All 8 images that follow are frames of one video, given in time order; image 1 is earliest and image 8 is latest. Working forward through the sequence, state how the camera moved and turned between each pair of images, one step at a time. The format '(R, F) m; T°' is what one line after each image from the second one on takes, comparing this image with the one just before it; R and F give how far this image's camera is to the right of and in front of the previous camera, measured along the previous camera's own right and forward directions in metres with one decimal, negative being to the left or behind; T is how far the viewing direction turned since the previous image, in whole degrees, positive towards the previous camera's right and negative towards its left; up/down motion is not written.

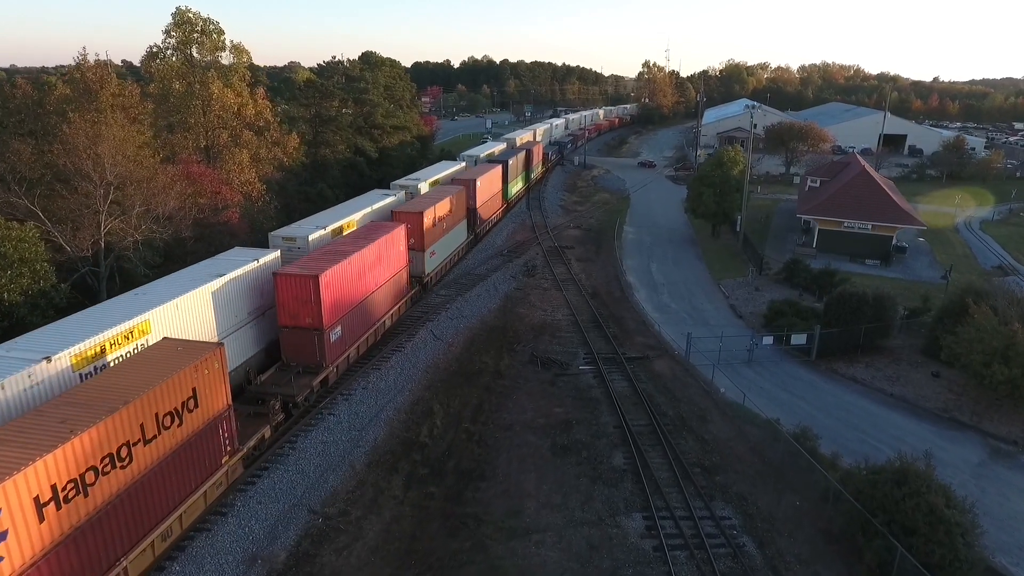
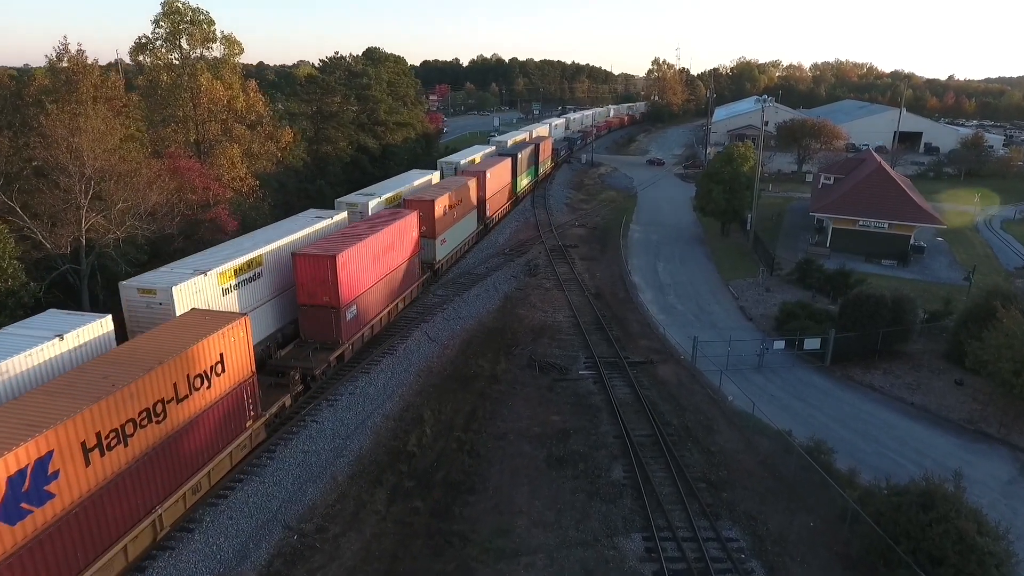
(+0.4, +1.1) m; -1°
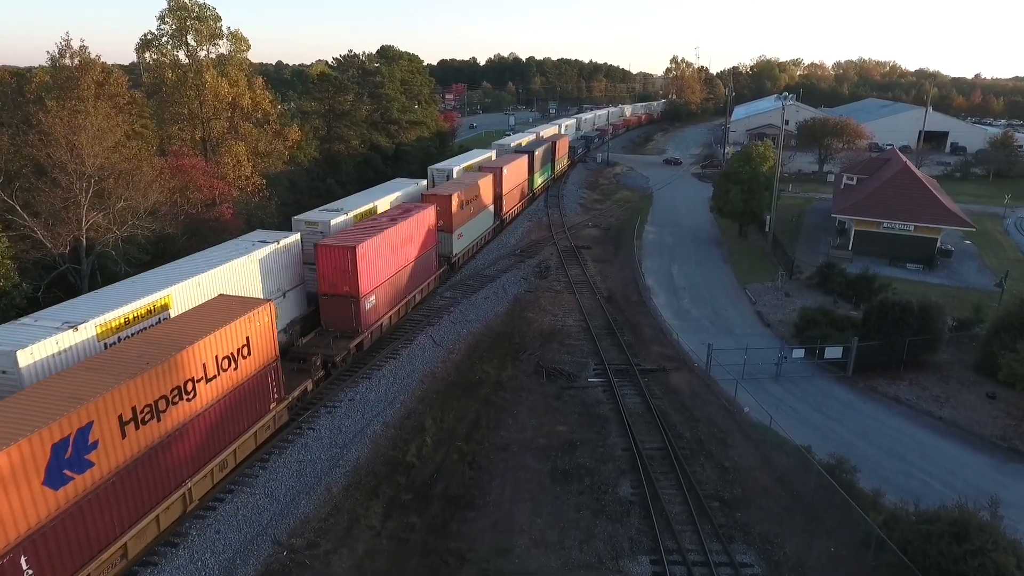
(+0.3, +0.8) m; -2°
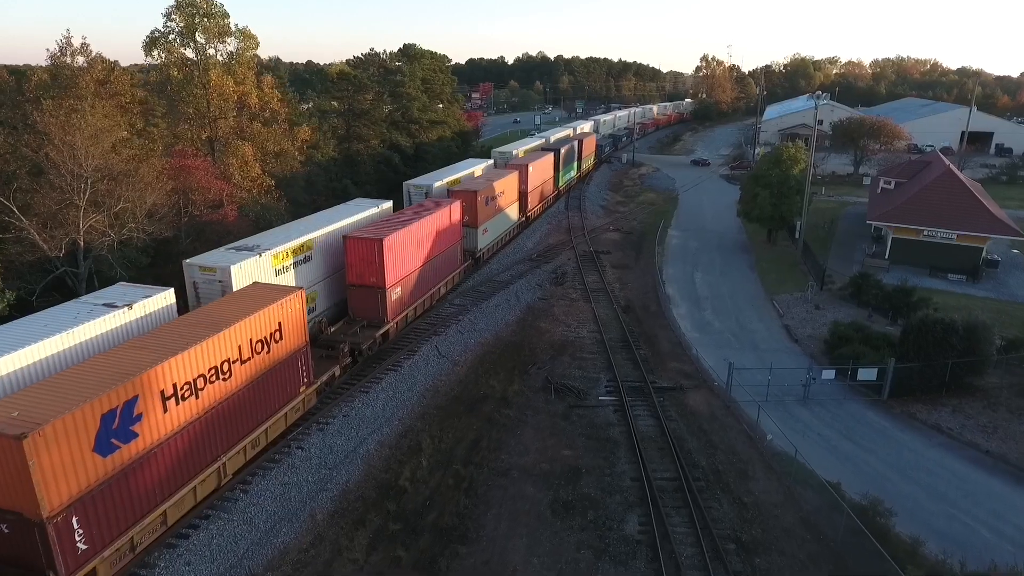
(+0.6, +1.2) m; -2°
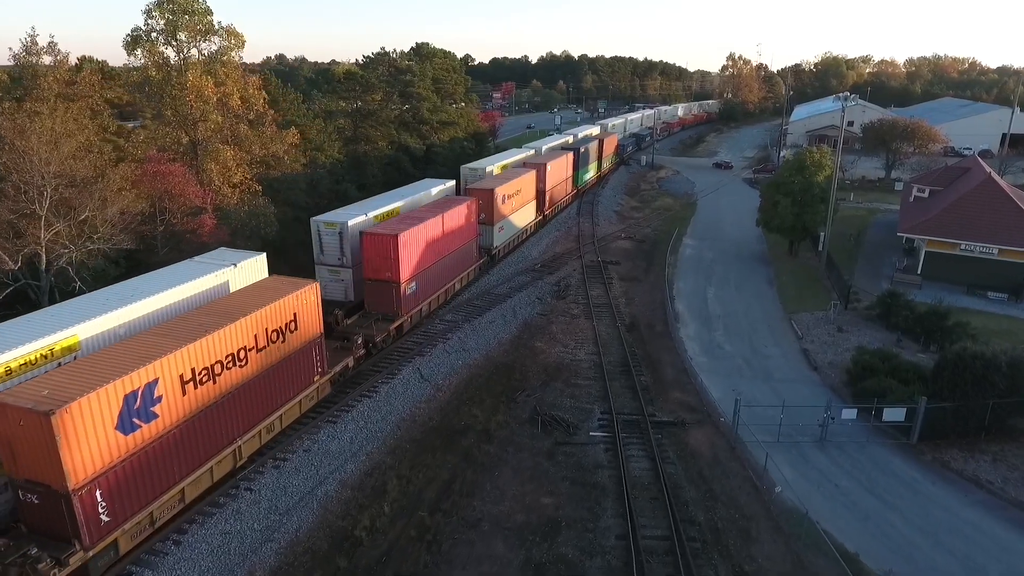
(+1.2, +1.9) m; -2°
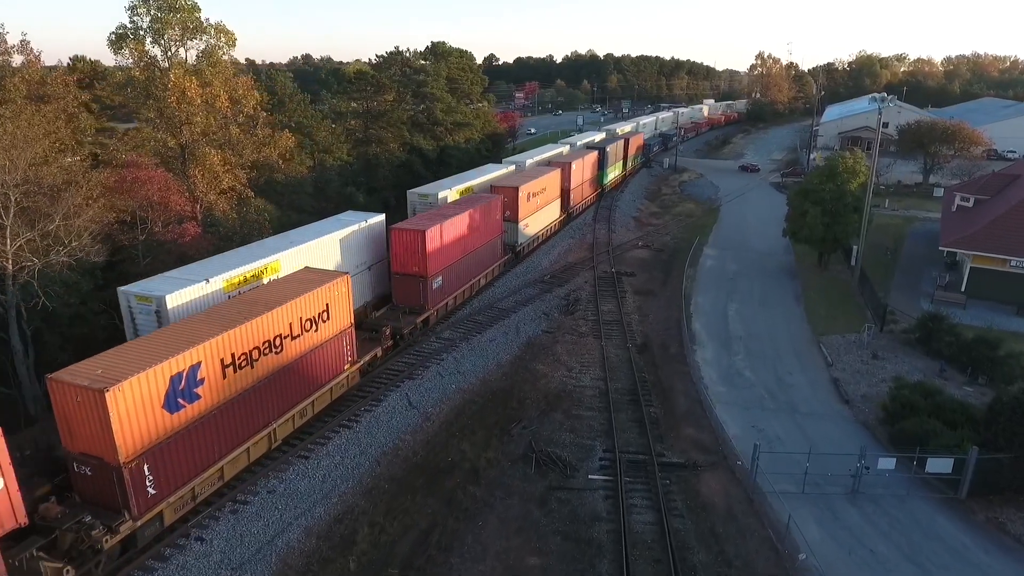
(+0.8, +1.9) m; -2°
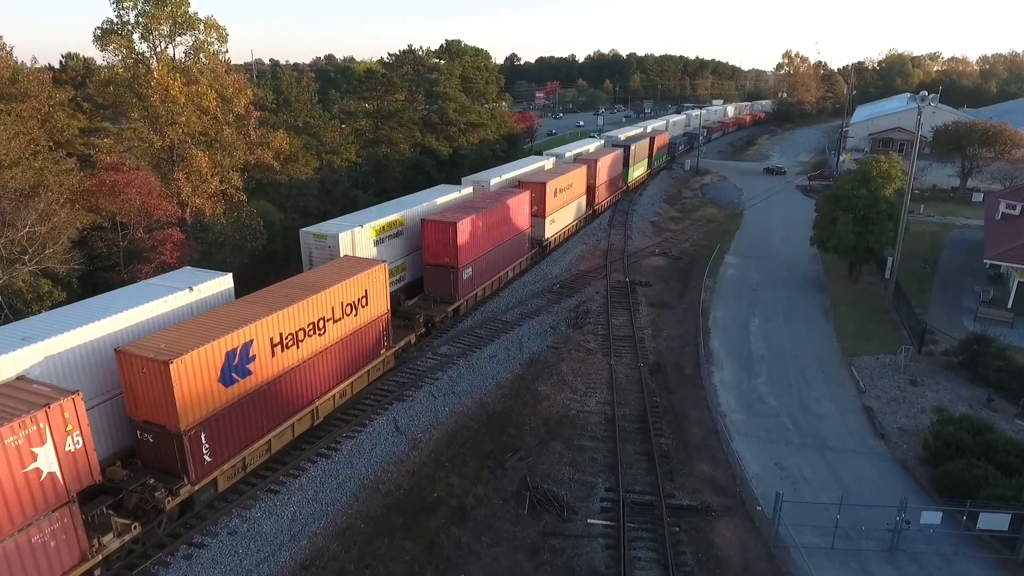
(+0.7, +1.7) m; -2°
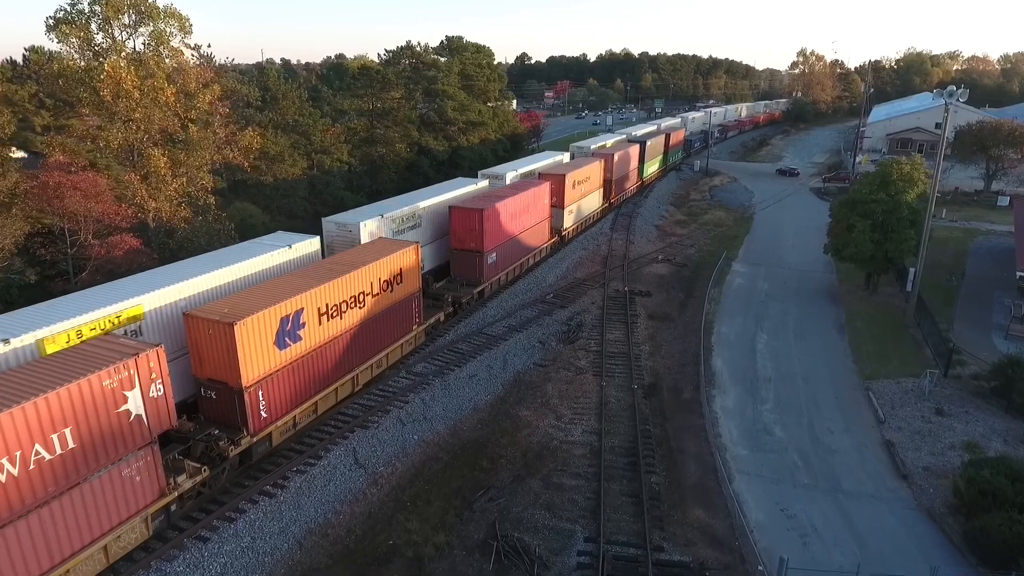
(+1.0, +2.0) m; -1°
